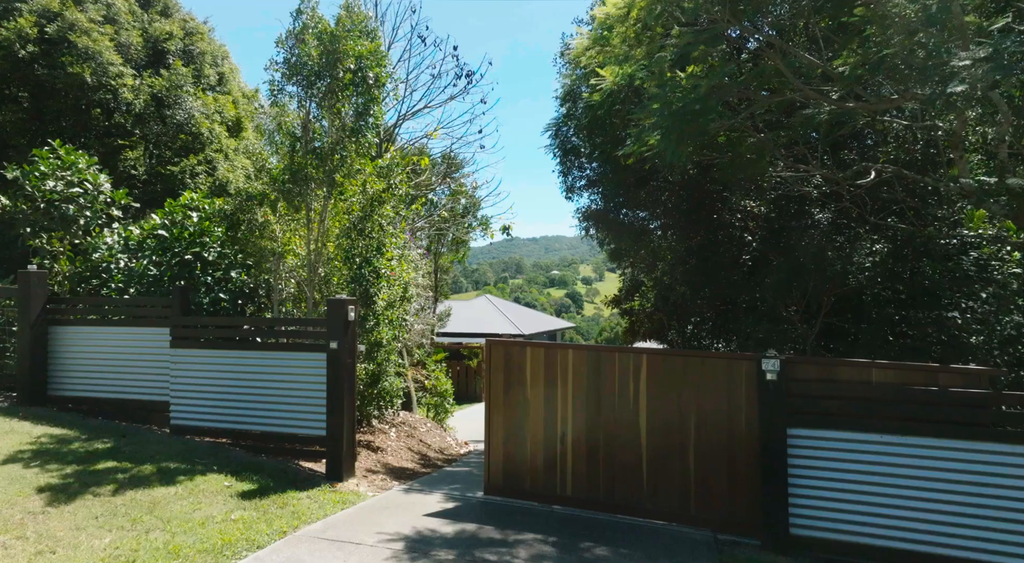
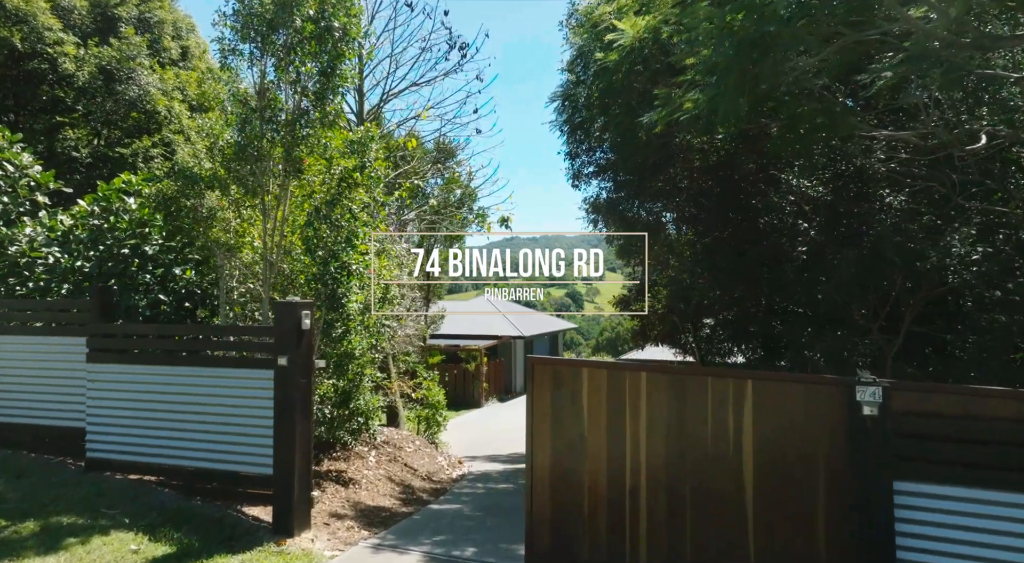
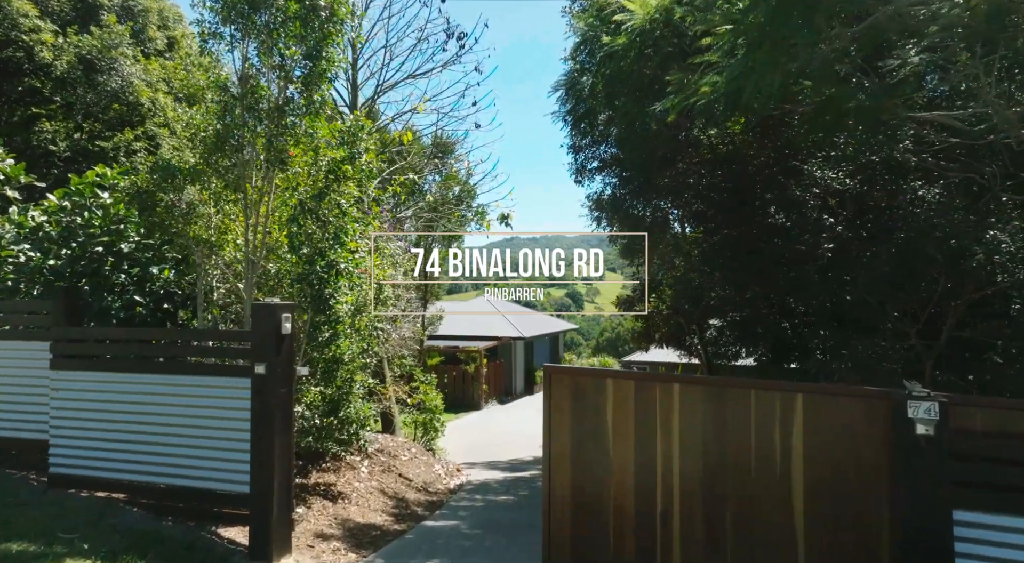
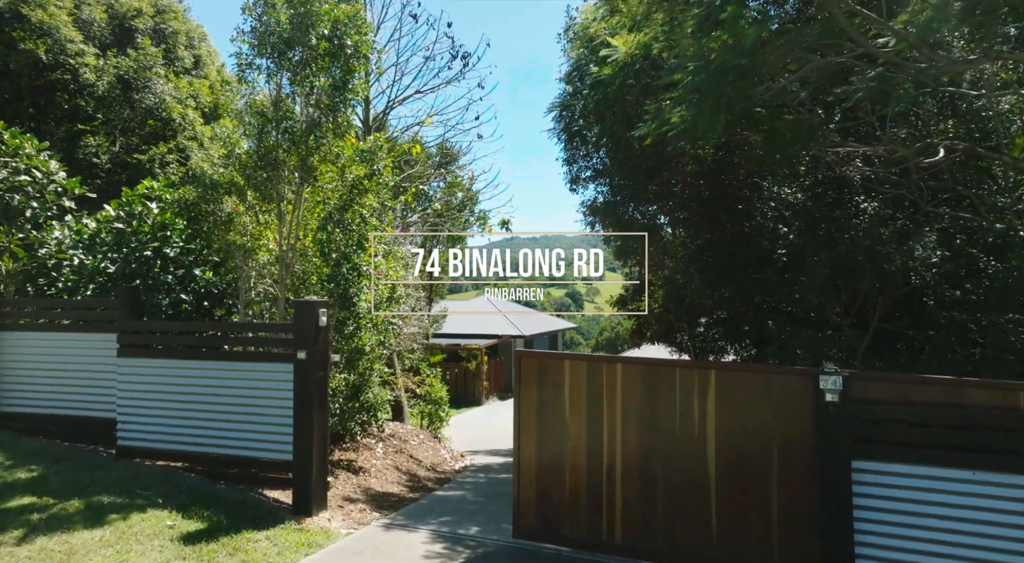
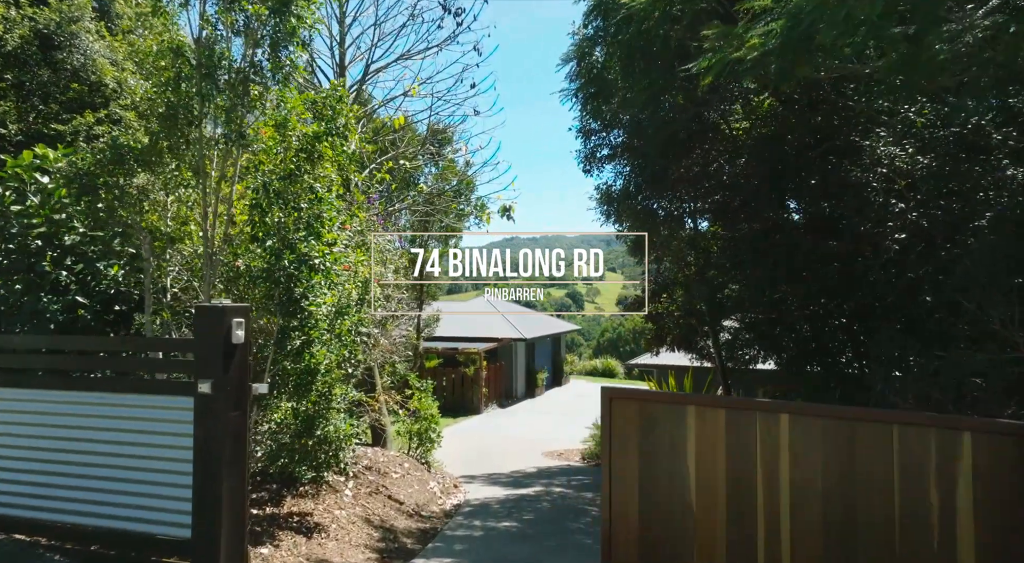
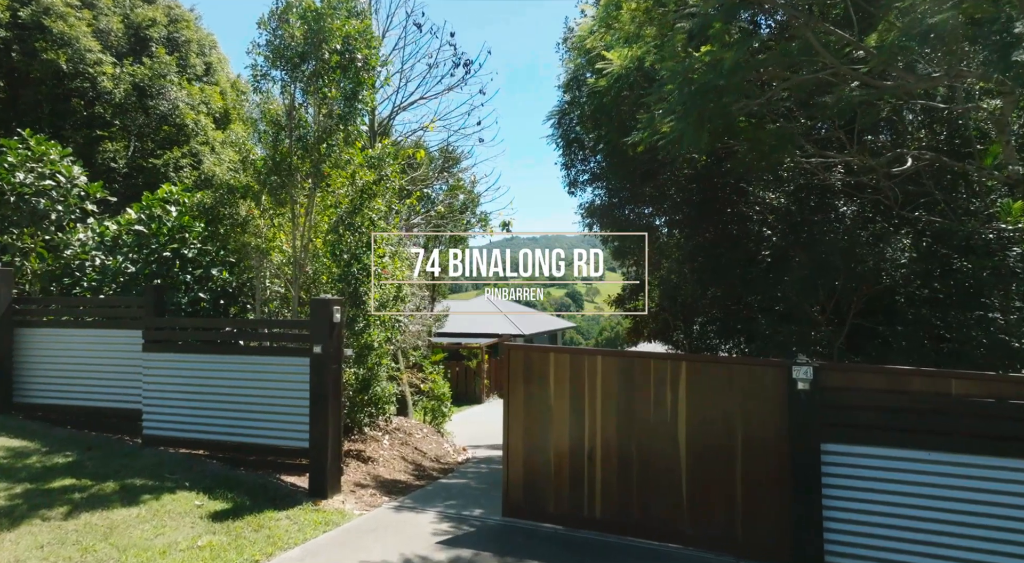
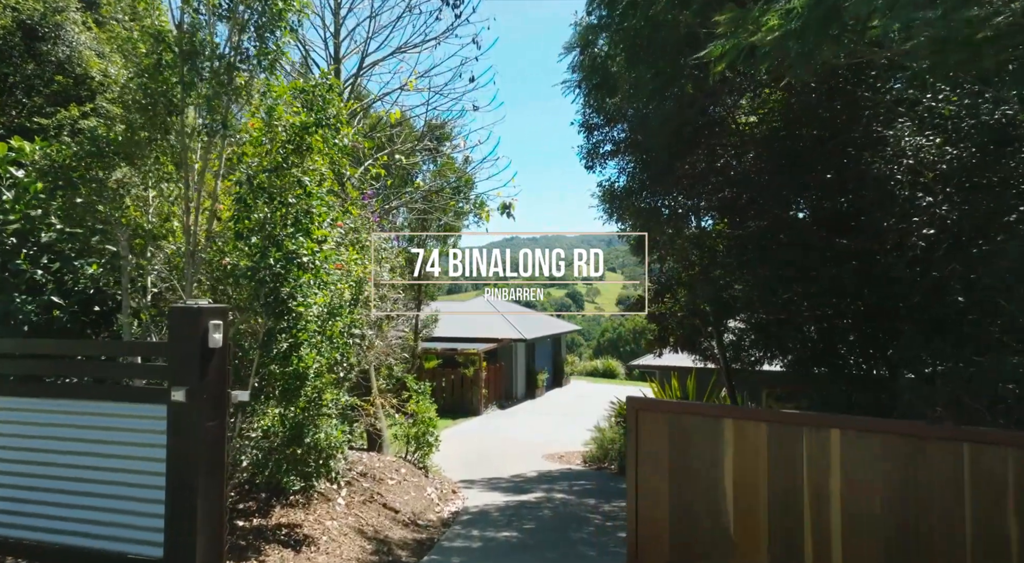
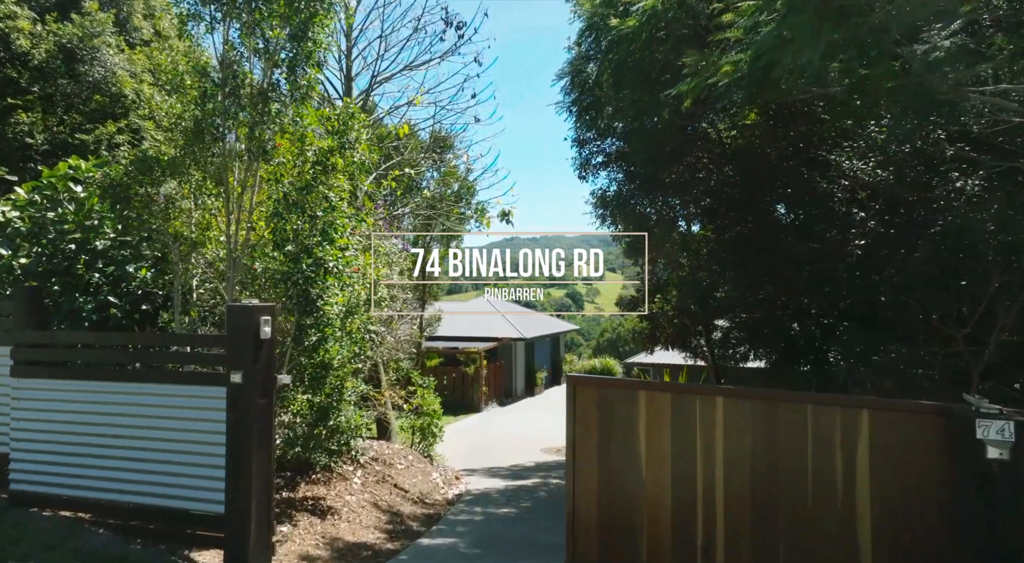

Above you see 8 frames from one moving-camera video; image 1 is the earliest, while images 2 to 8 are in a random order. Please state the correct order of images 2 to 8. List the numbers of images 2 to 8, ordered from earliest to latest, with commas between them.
6, 4, 2, 3, 8, 5, 7
